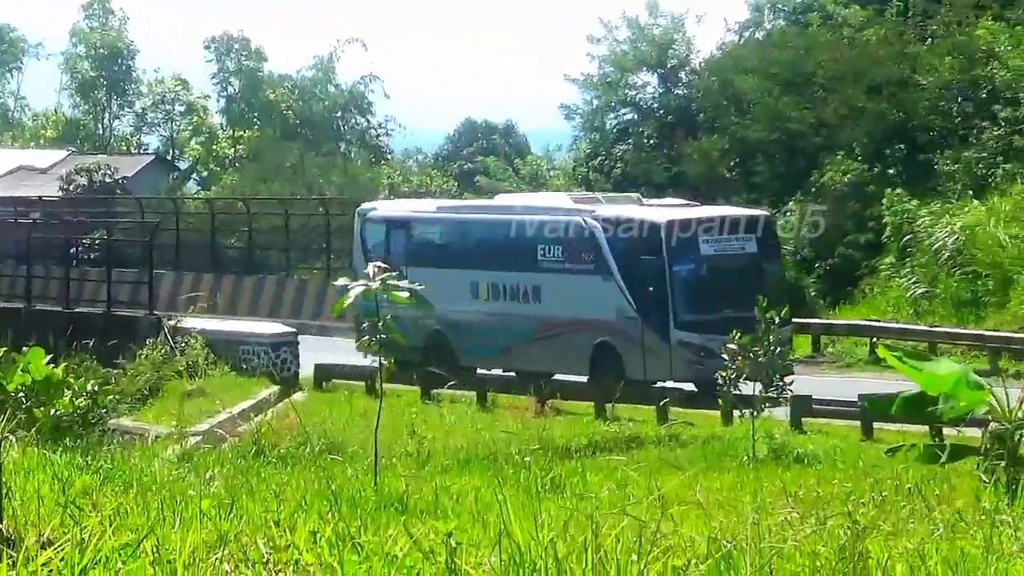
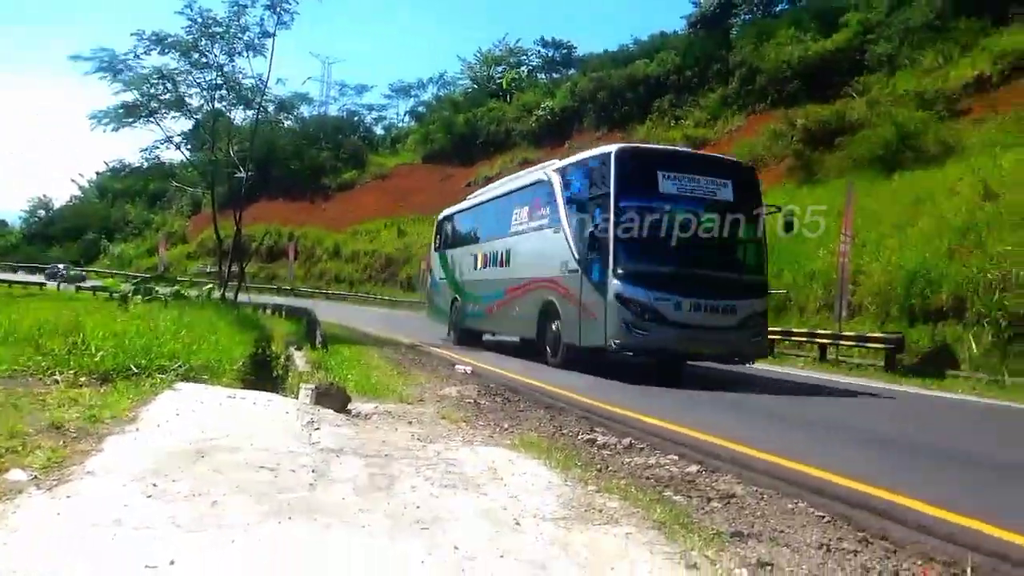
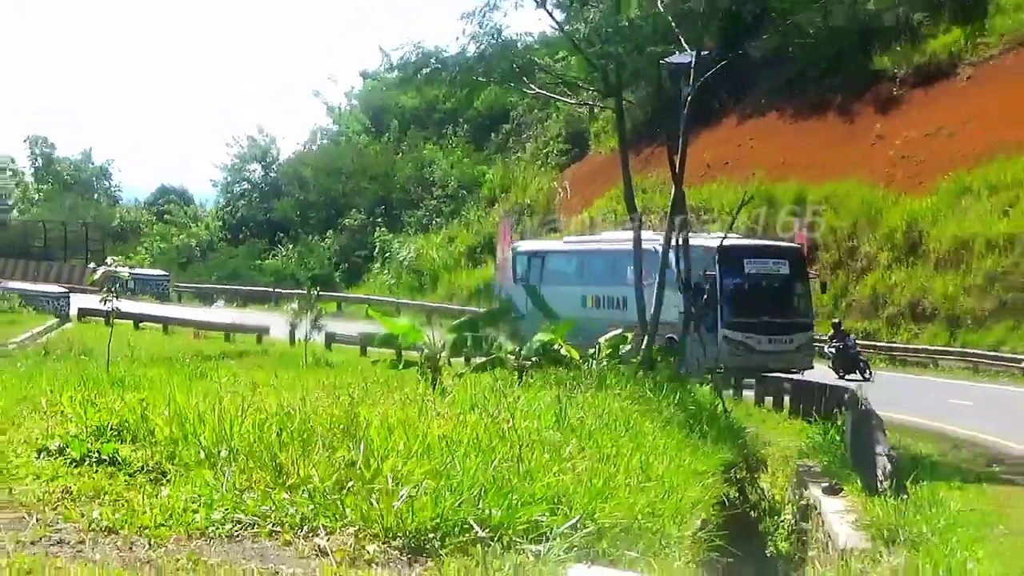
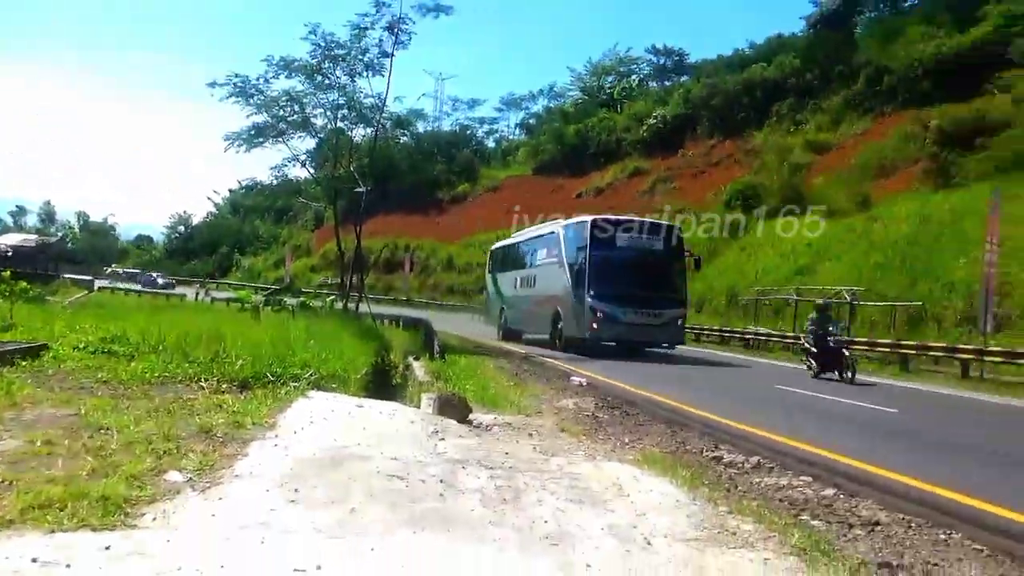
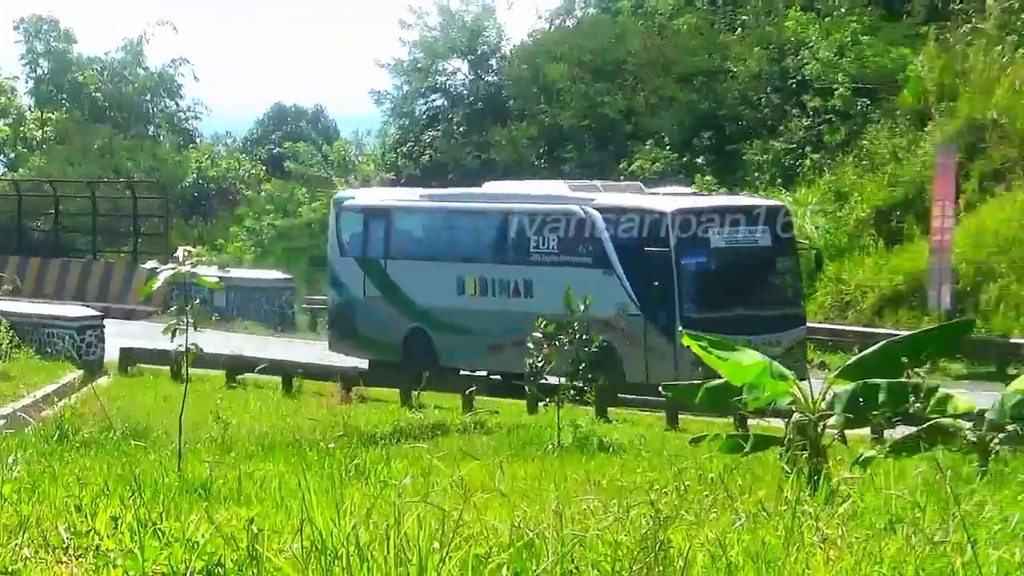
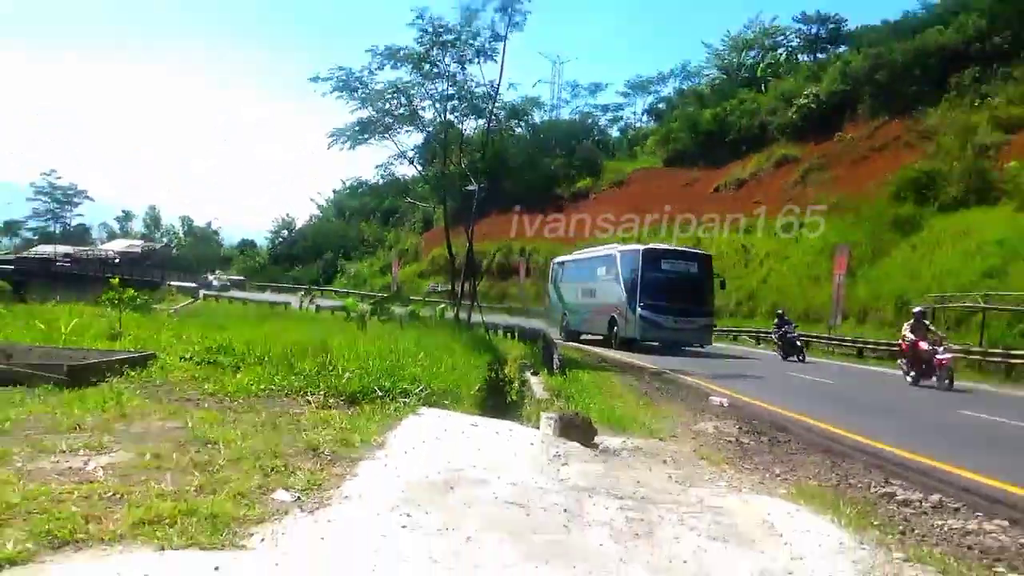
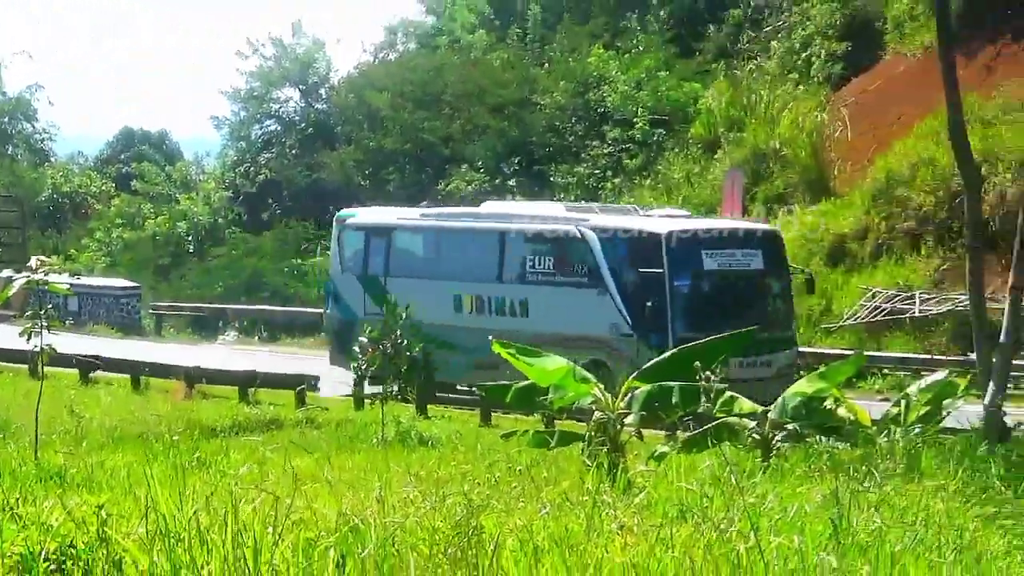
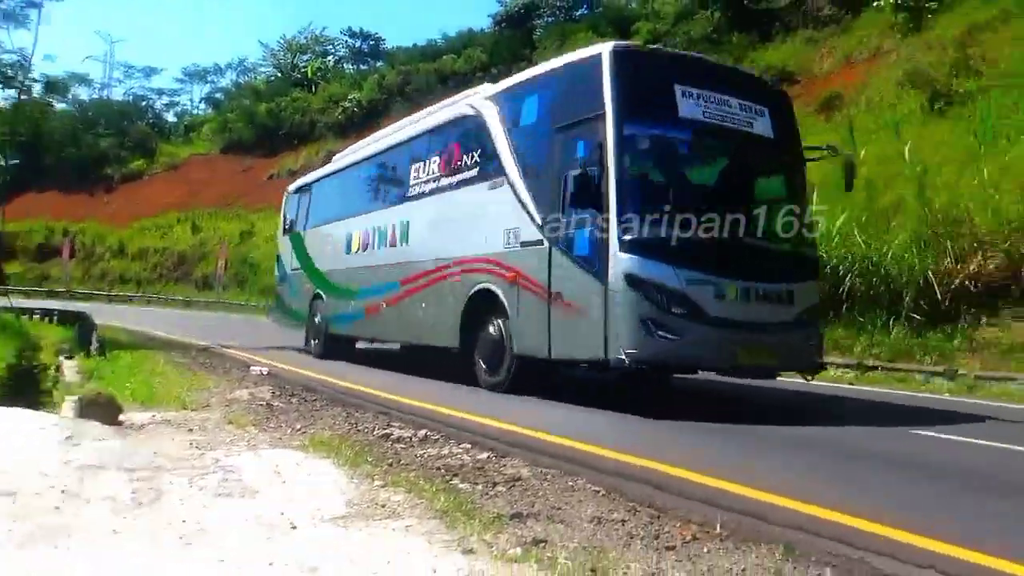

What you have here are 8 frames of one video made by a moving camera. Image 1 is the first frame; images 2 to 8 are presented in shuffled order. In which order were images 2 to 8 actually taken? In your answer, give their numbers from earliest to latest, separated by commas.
5, 7, 3, 6, 4, 2, 8
